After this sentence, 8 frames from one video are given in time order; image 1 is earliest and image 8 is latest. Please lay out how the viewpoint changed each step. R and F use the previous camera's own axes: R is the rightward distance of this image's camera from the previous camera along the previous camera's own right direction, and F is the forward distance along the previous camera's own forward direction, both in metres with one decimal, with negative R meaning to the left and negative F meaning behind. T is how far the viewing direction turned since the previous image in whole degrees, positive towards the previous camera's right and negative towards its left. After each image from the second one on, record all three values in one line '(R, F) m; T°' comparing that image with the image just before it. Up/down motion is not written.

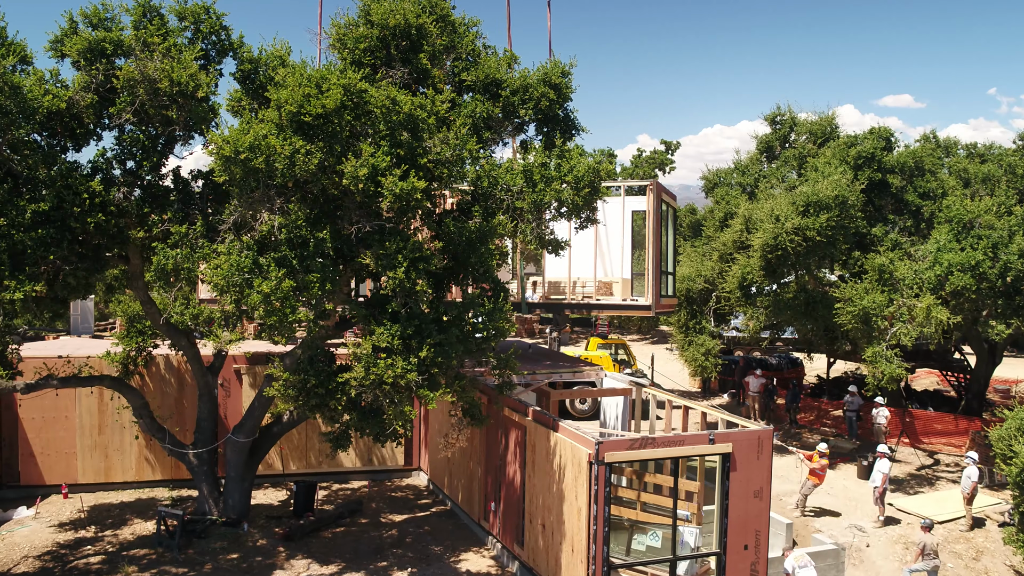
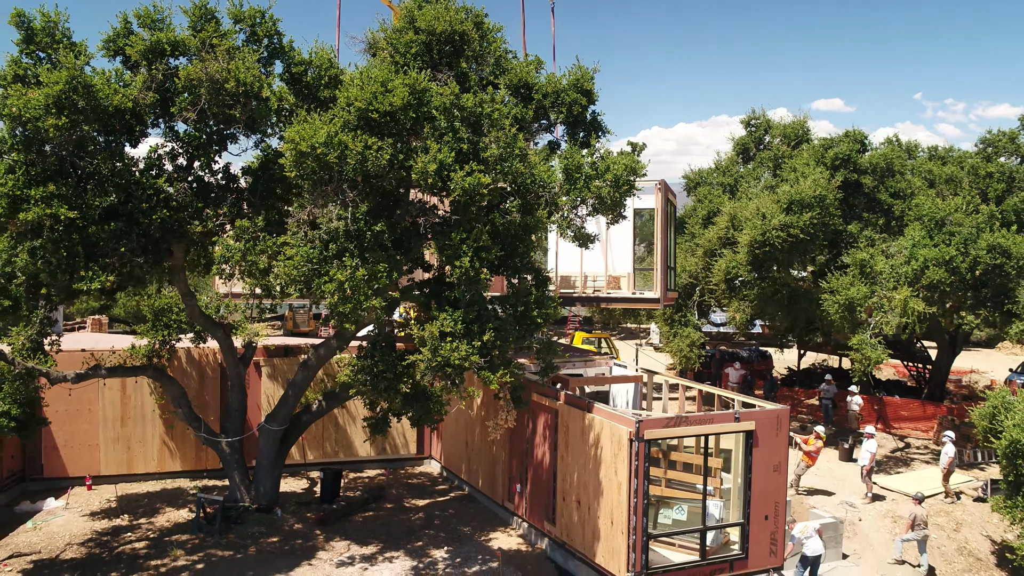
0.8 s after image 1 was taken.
(-1.1, -0.6) m; +4°
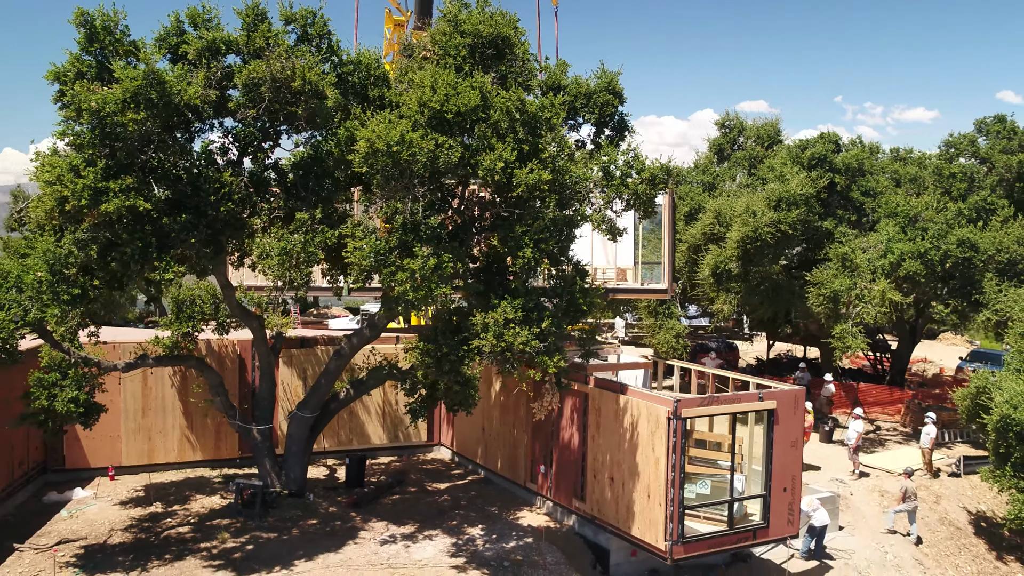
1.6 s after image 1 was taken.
(-1.3, -0.6) m; +4°
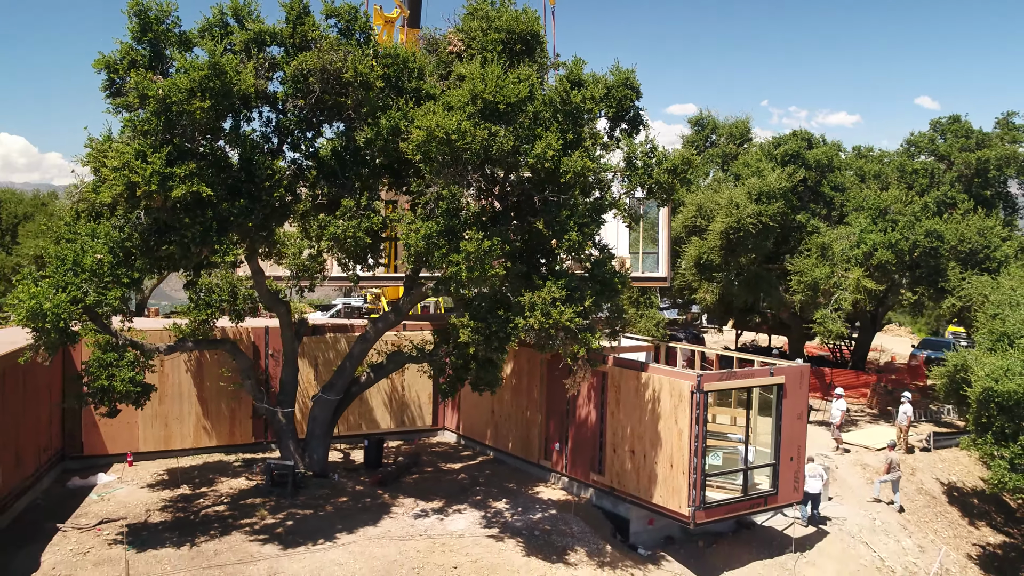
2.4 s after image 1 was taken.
(-1.2, -0.6) m; +4°
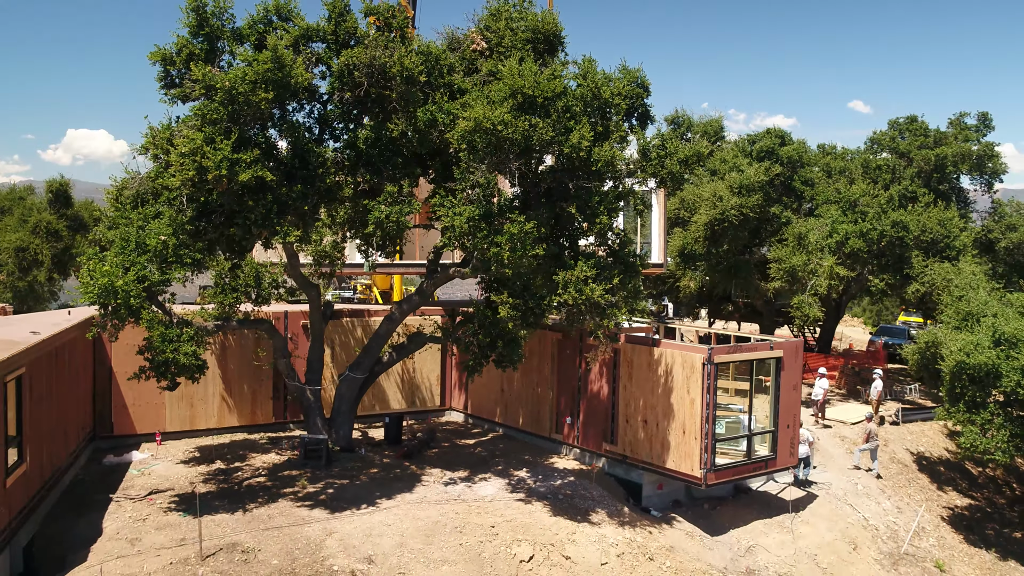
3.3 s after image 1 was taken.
(-1.1, -0.9) m; +3°
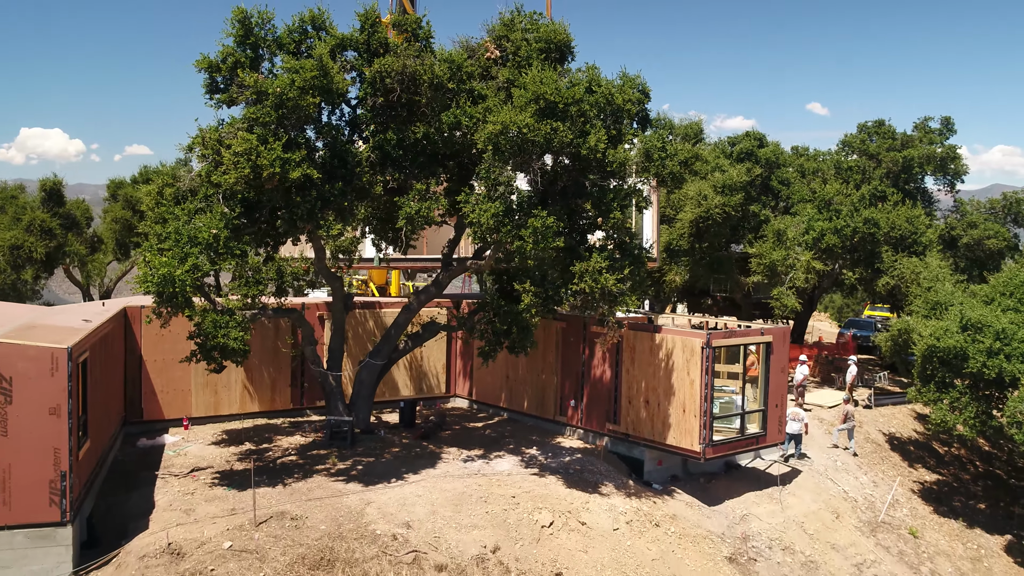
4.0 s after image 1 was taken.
(-0.8, -1.0) m; +2°
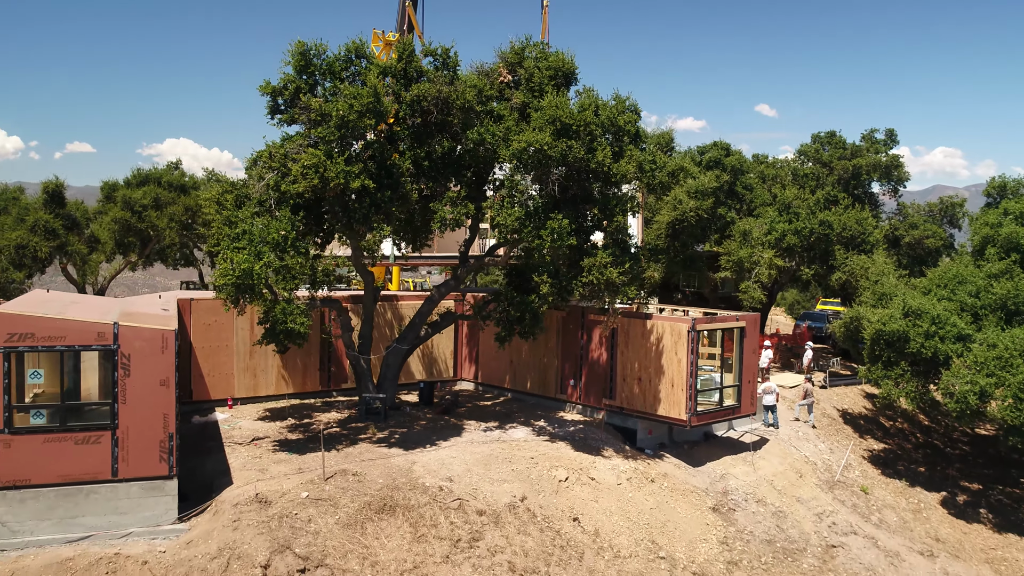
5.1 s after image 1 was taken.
(-1.0, -2.1) m; +3°
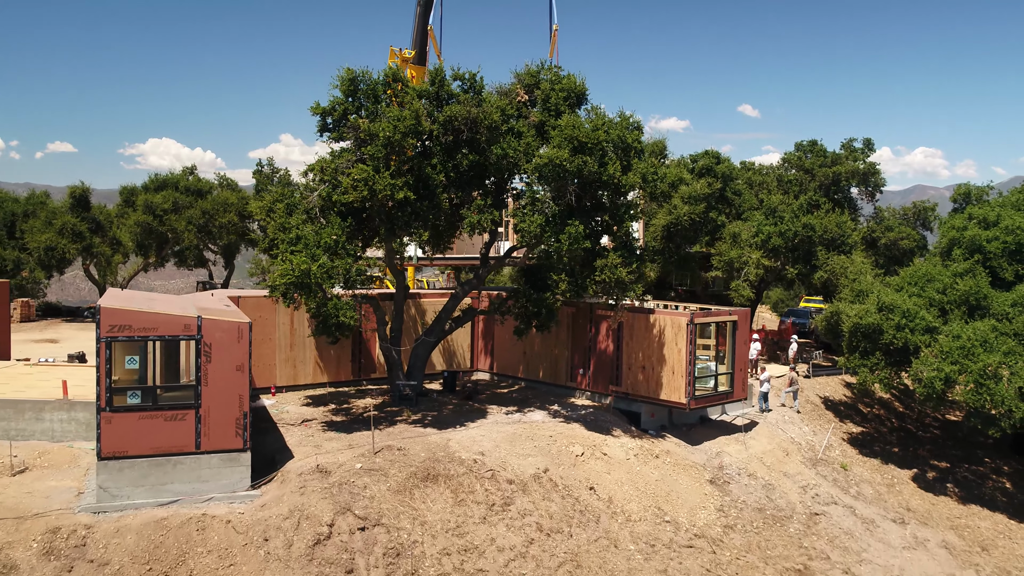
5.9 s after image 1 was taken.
(-0.7, -1.9) m; +1°
